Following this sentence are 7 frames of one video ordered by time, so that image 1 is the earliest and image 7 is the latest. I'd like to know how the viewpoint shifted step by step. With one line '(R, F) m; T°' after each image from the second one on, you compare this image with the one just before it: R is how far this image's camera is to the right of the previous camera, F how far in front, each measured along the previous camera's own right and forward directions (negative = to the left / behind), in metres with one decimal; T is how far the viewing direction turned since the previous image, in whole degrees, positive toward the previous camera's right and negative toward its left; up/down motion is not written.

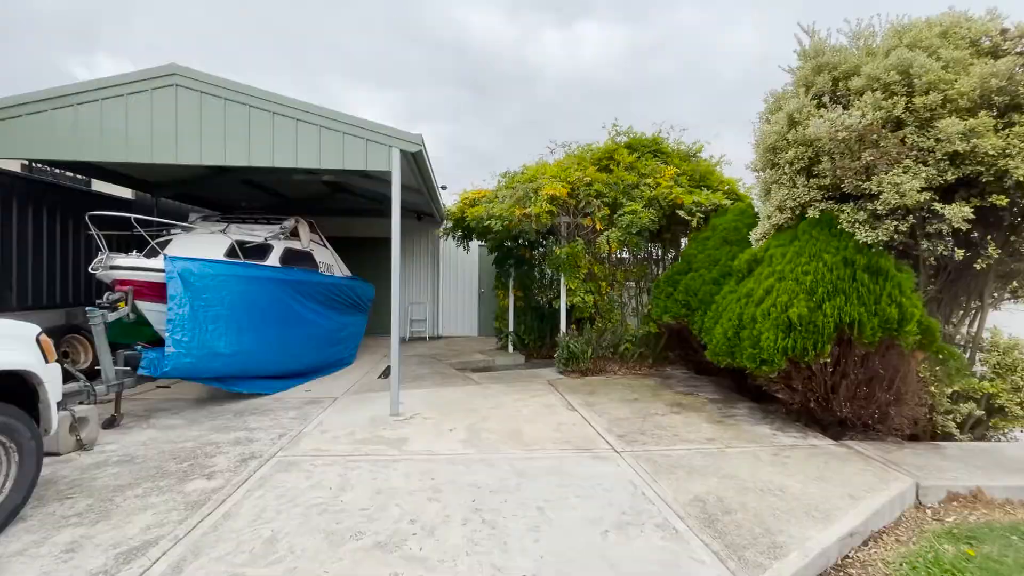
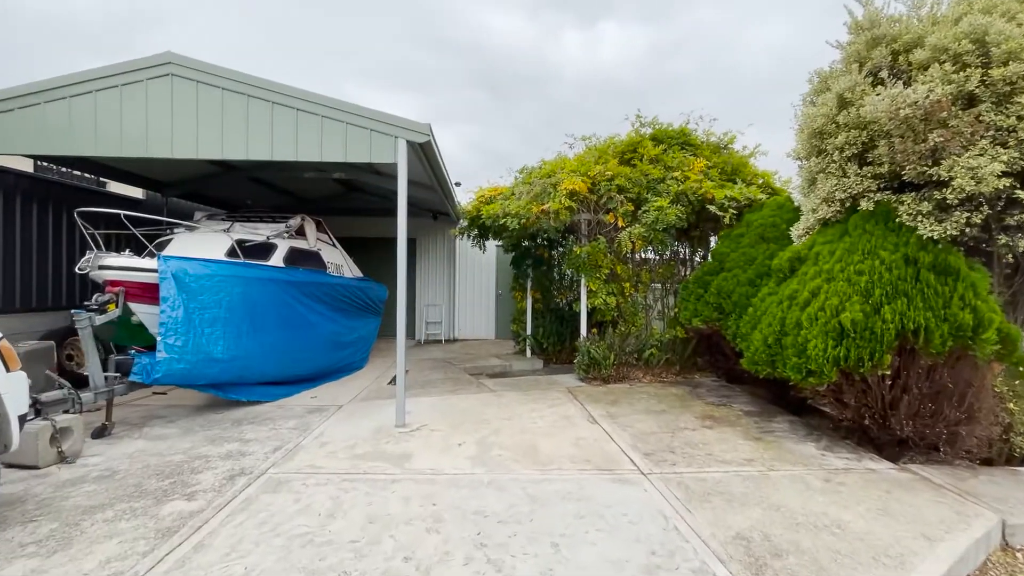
(+0.1, +0.4) m; -3°
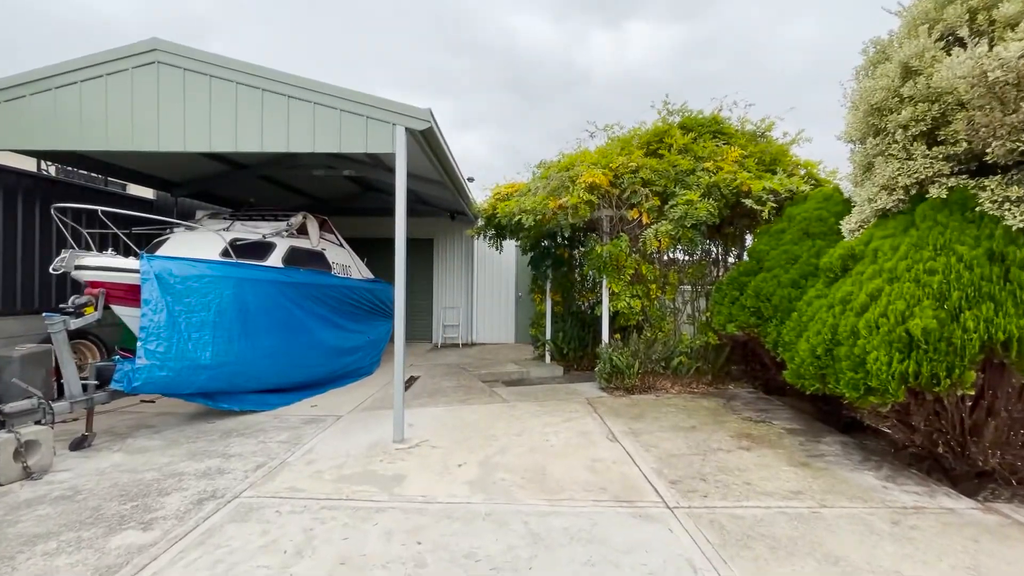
(+0.2, +0.5) m; -3°
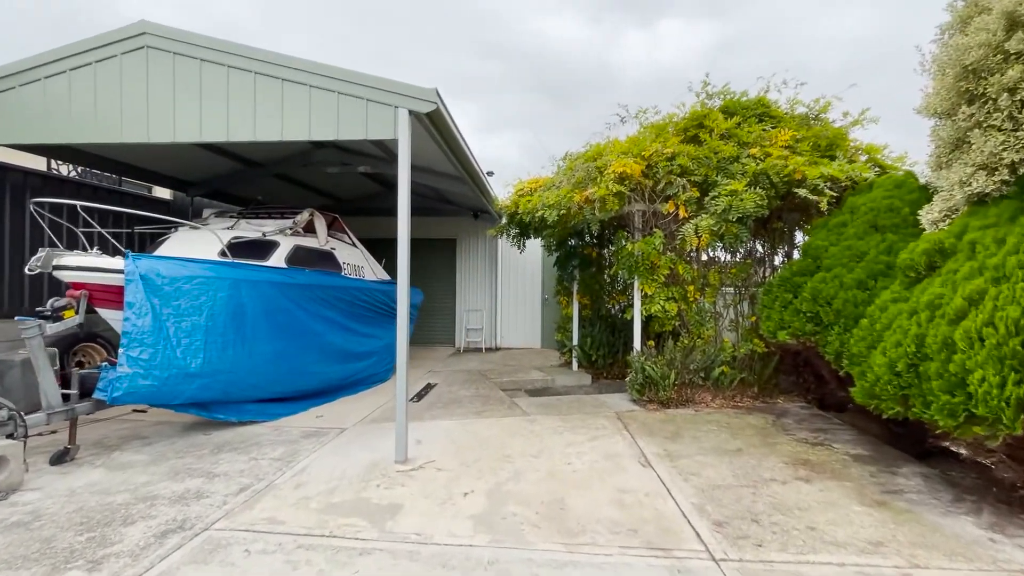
(+0.1, +0.5) m; -4°
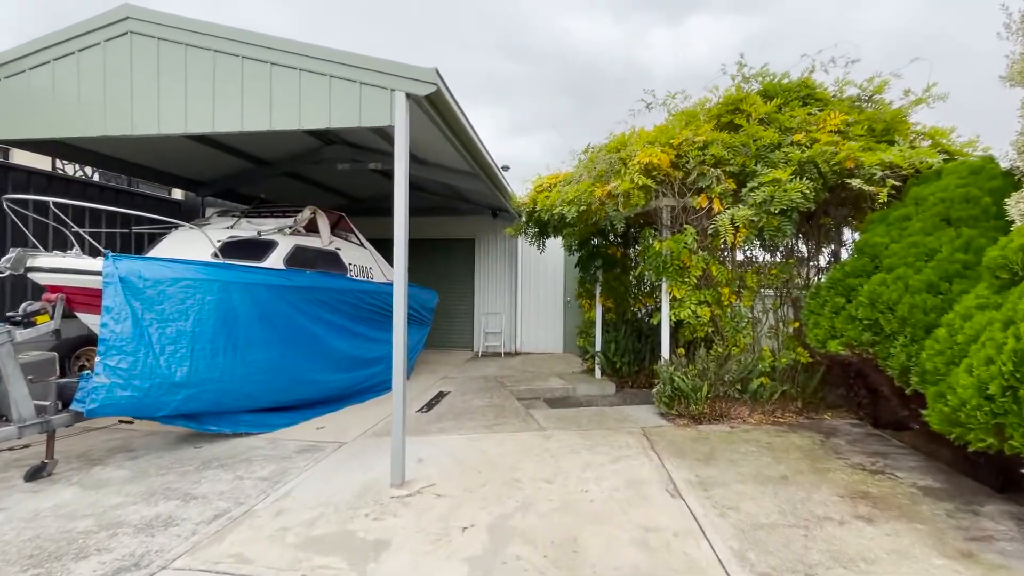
(+0.1, +0.4) m; -3°
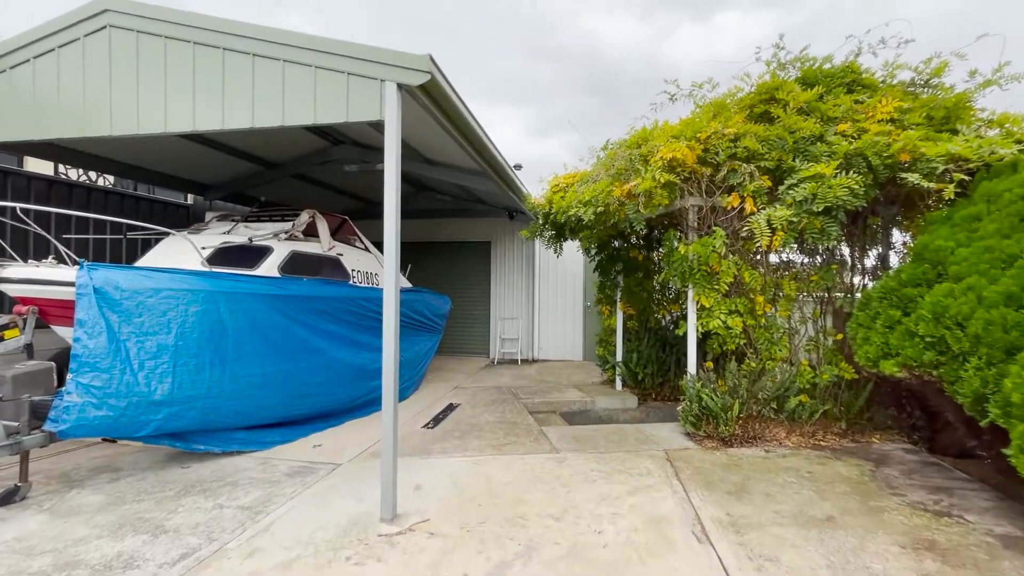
(+0.1, +0.4) m; -3°
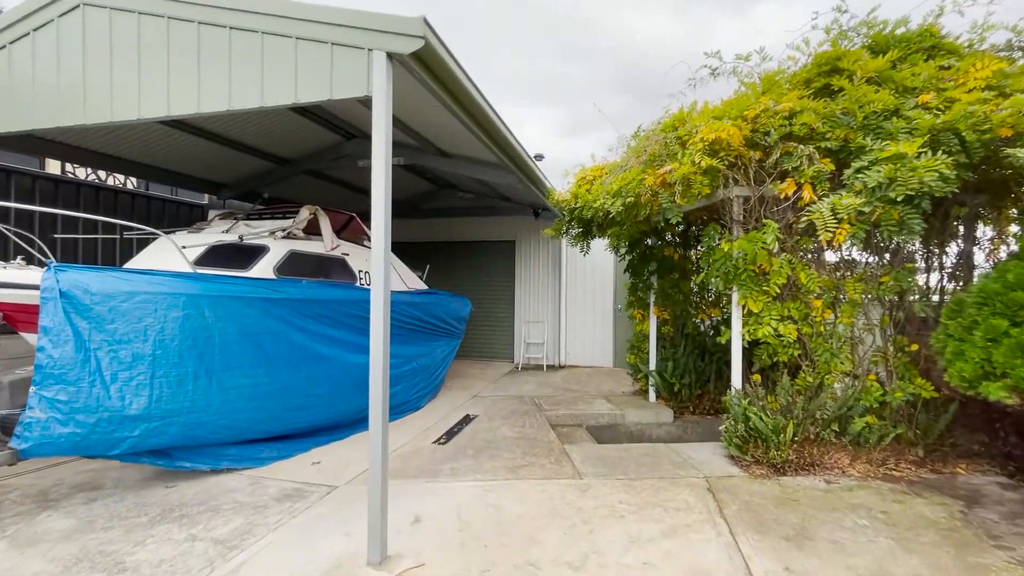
(+0.1, +0.5) m; -4°
